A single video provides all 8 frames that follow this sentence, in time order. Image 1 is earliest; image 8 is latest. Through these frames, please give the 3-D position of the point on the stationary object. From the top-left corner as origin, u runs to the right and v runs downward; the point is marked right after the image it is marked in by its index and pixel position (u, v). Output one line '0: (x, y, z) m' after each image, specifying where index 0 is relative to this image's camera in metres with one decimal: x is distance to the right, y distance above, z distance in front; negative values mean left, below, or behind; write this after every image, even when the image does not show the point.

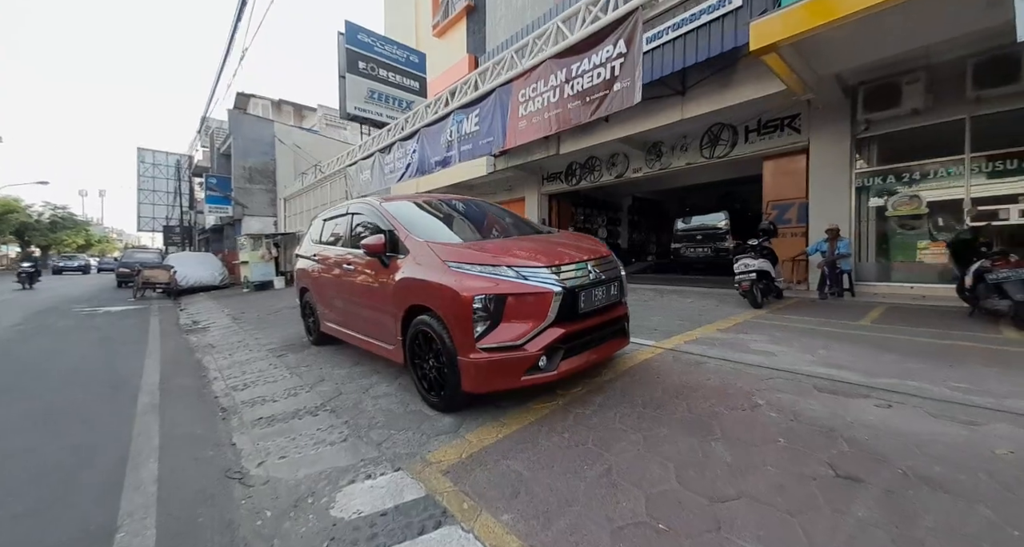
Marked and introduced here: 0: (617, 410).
0: (+0.8, -1.0, +2.9) m
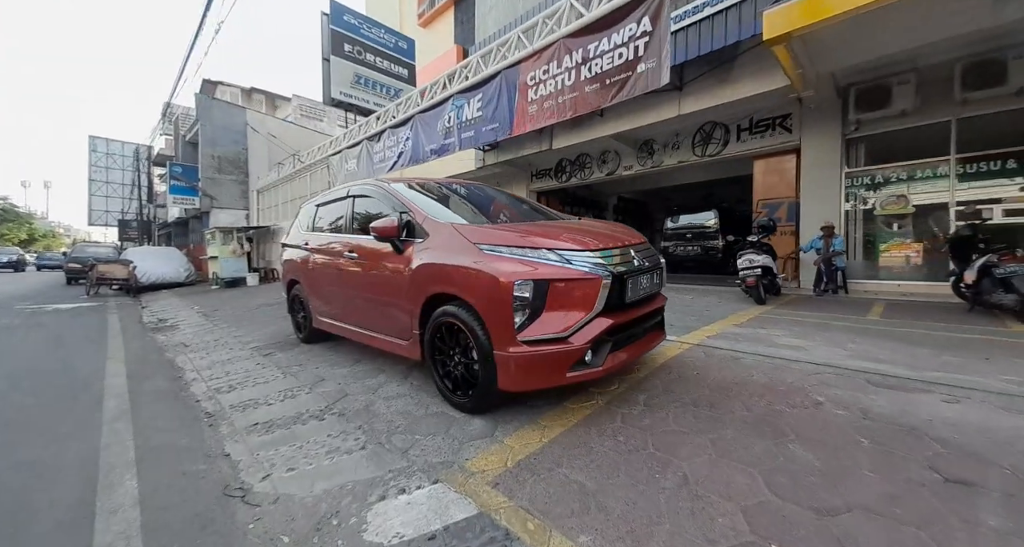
0: (+1.0, -0.9, +2.7) m
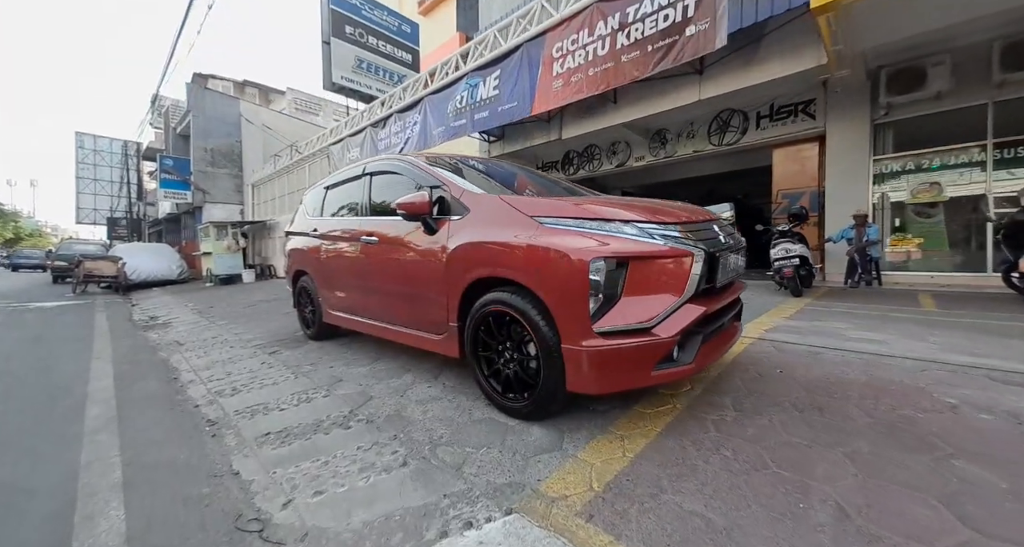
0: (+1.4, -0.8, +2.2) m
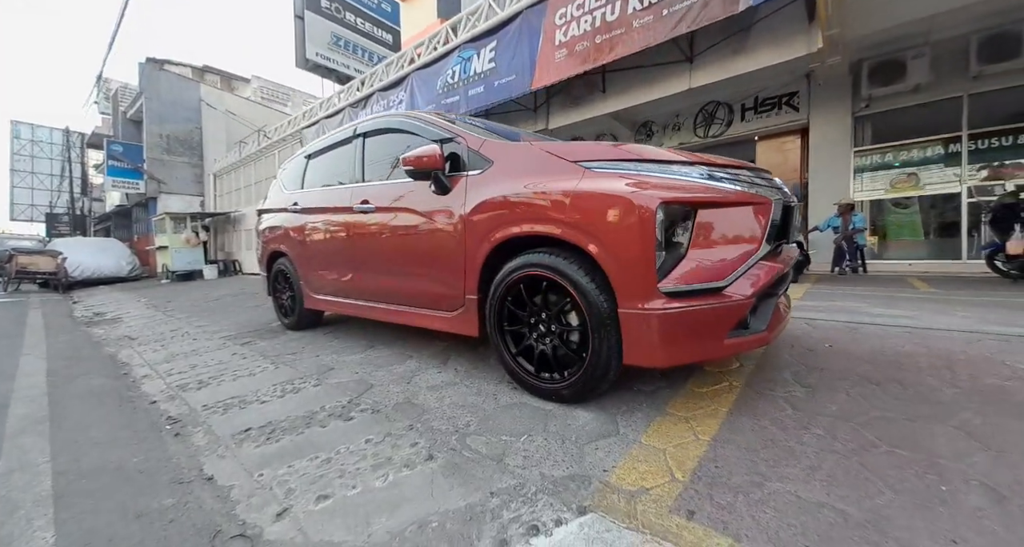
0: (+1.6, -0.6, +2.0) m
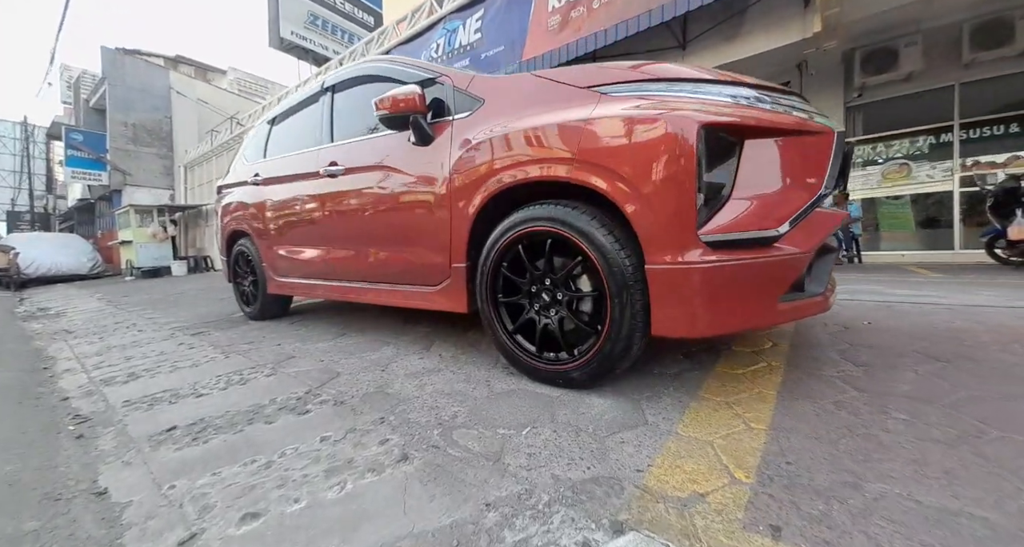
0: (+1.6, -0.4, +1.6) m
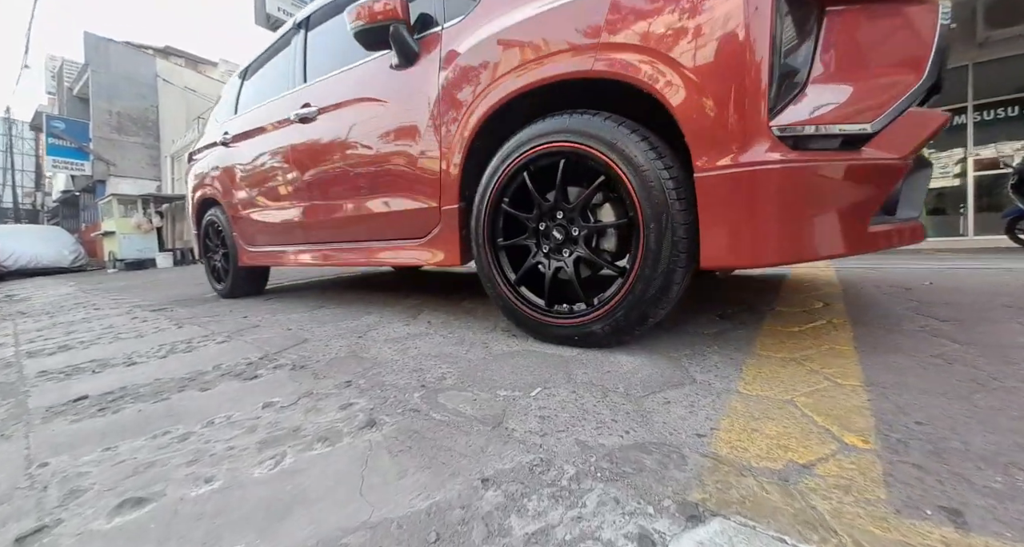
0: (+1.6, -0.1, +1.3) m
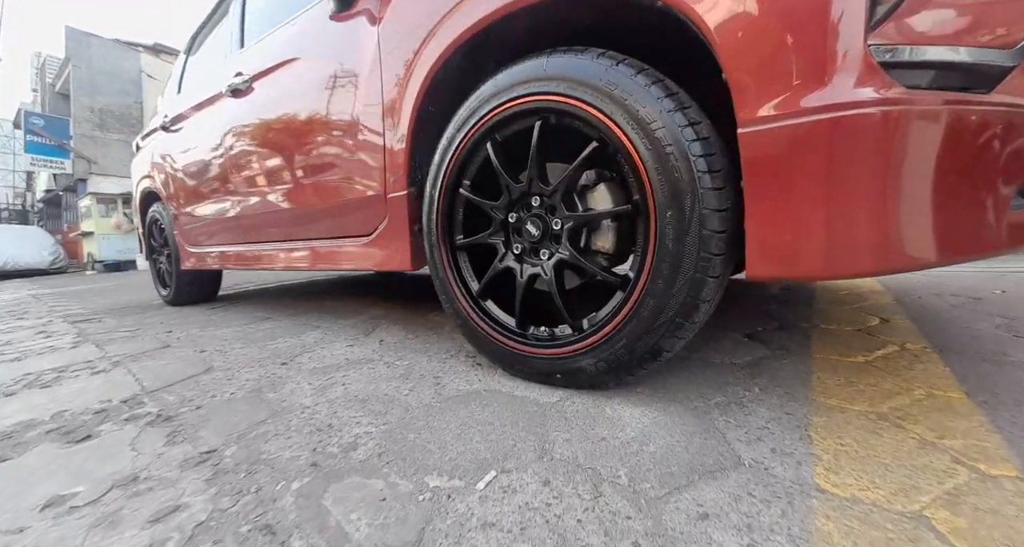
0: (+1.5, -0.2, +0.9) m
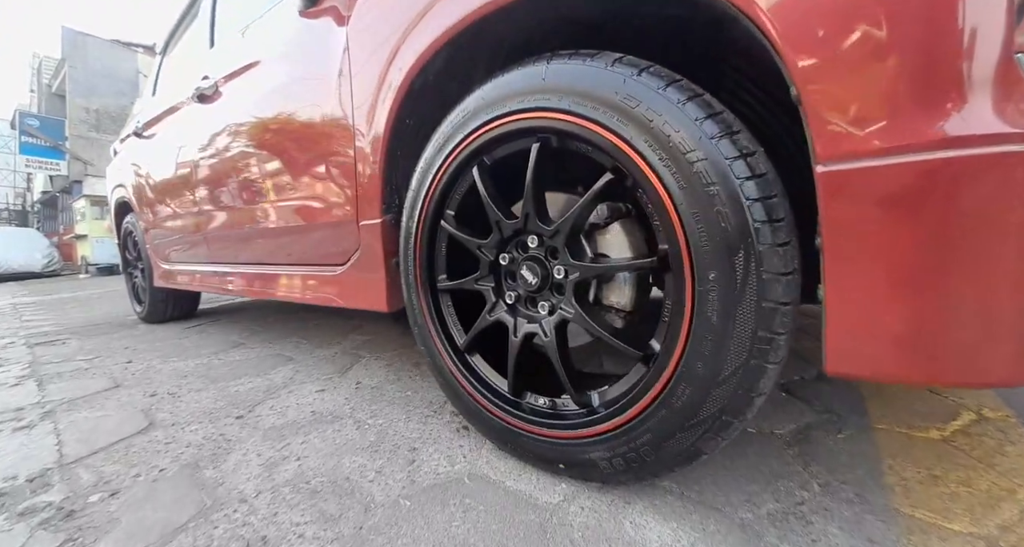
0: (+1.5, -0.3, +0.7) m
